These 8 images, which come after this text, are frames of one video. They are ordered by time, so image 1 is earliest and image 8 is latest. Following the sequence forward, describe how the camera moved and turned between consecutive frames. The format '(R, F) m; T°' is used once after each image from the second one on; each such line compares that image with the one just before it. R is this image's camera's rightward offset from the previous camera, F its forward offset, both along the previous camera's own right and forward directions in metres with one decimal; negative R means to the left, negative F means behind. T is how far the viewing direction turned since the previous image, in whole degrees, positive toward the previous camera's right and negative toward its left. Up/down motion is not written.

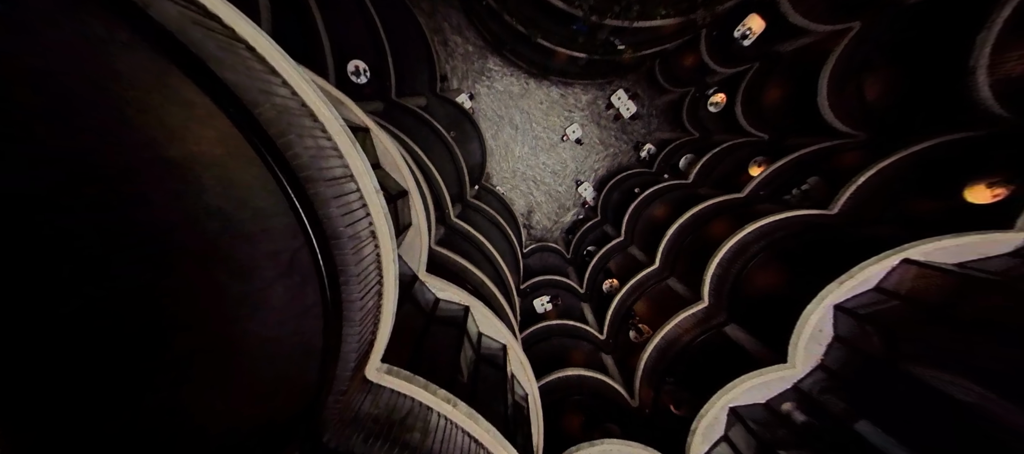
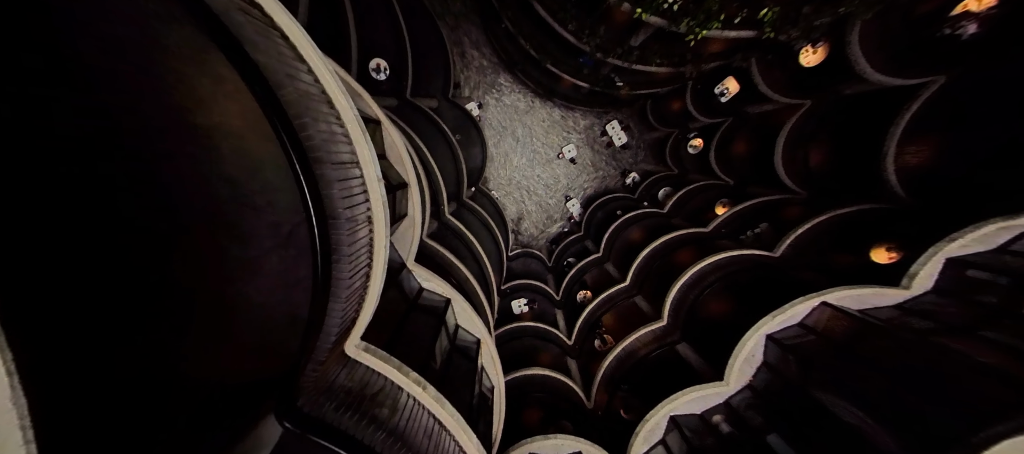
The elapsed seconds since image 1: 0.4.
(0.0, -0.3) m; +2°
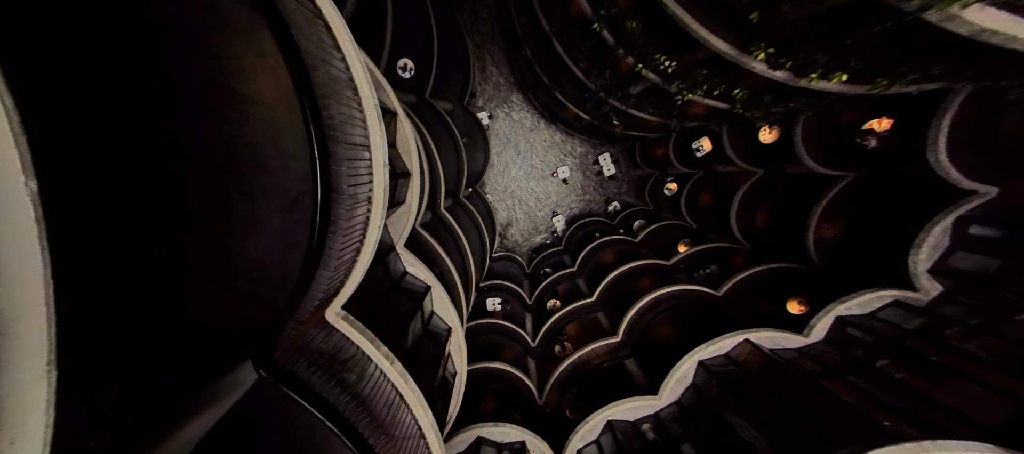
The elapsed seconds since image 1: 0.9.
(0.0, -0.4) m; +2°
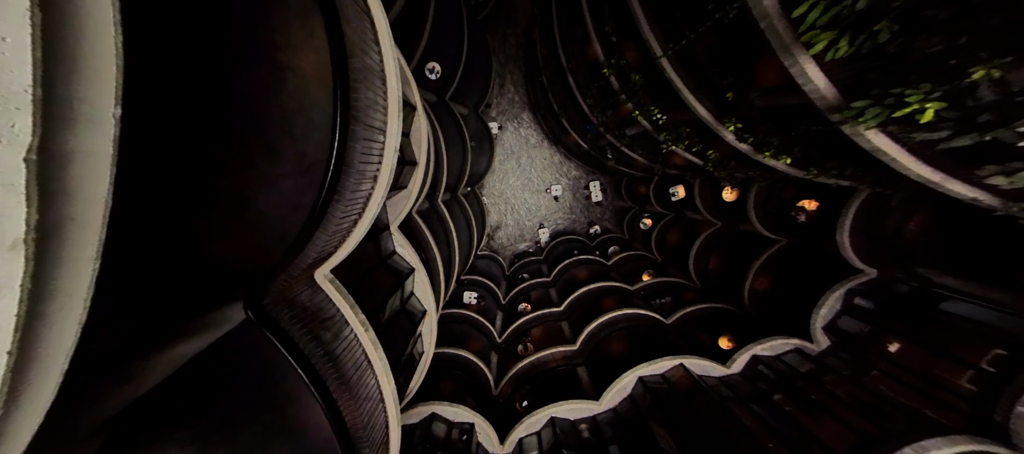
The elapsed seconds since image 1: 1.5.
(0.0, -0.4) m; +2°
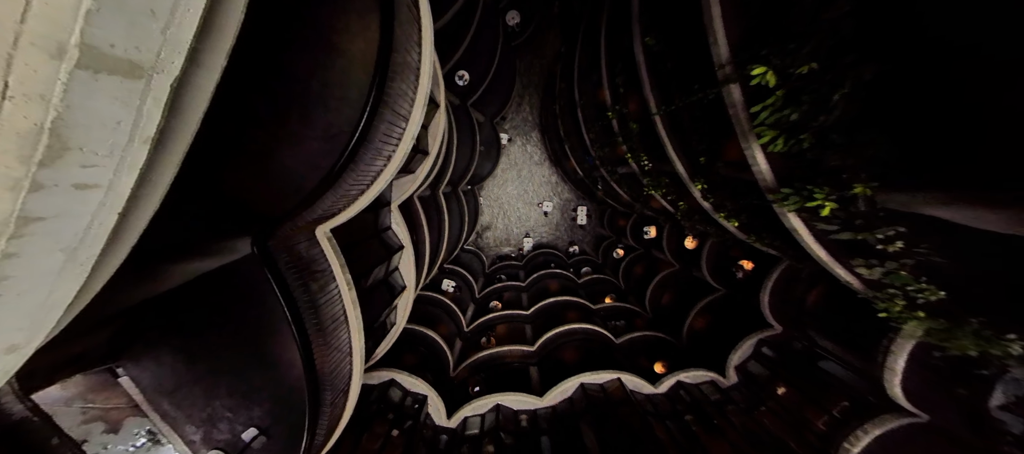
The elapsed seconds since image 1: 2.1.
(+0.1, -0.5) m; +2°
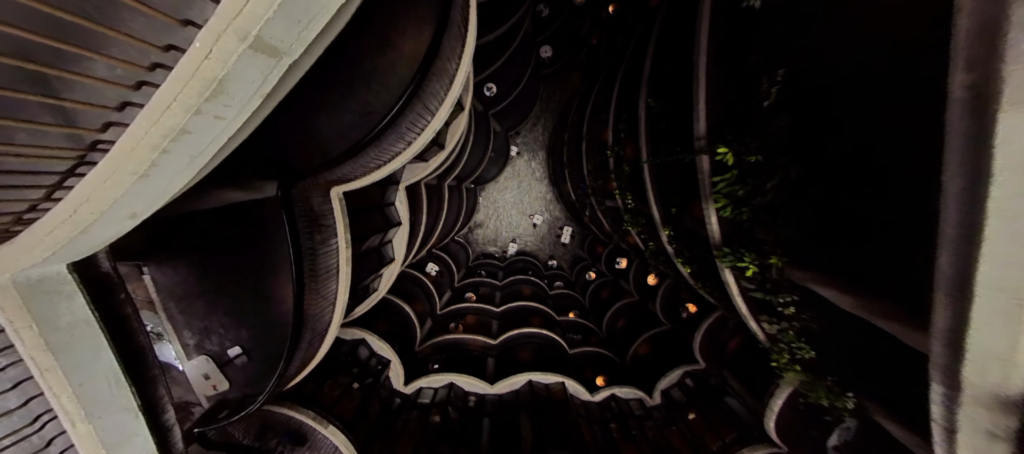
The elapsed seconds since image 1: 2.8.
(0.0, -0.6) m; +2°
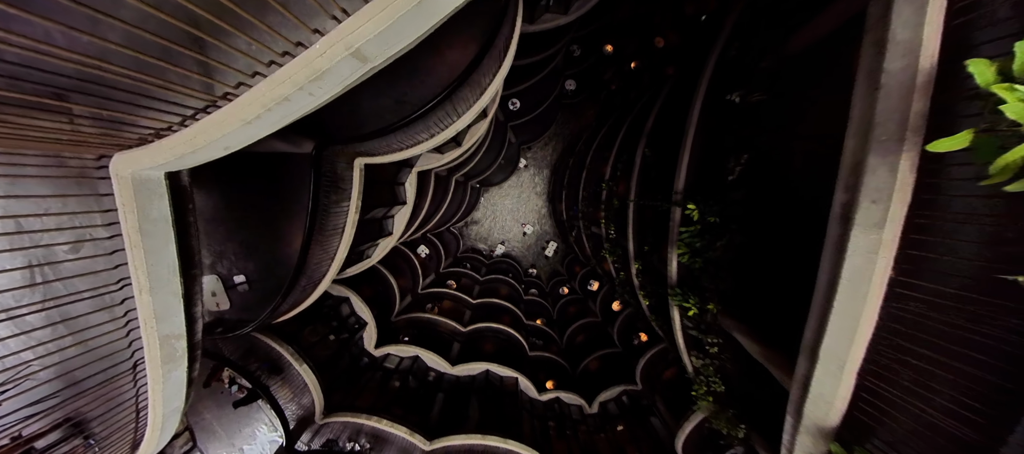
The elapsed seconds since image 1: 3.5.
(0.0, -0.6) m; +1°
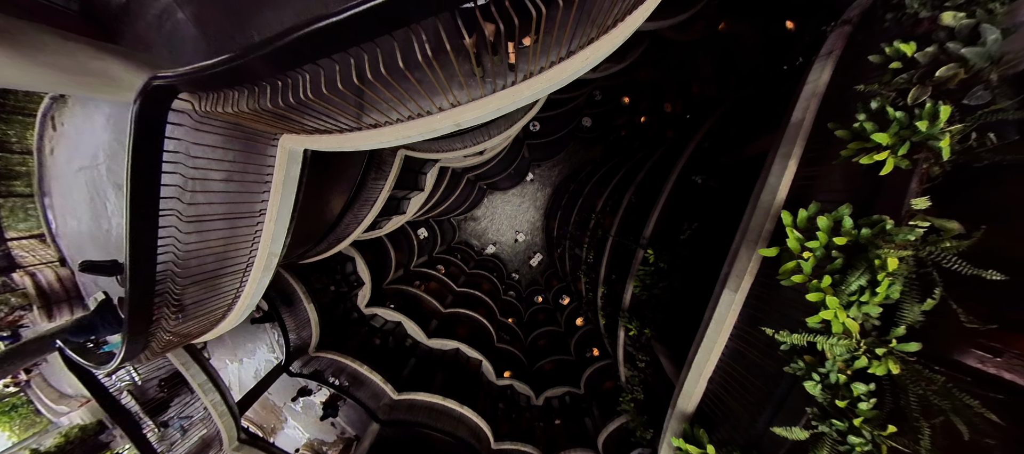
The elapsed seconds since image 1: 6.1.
(-0.2, -1.1) m; +2°
